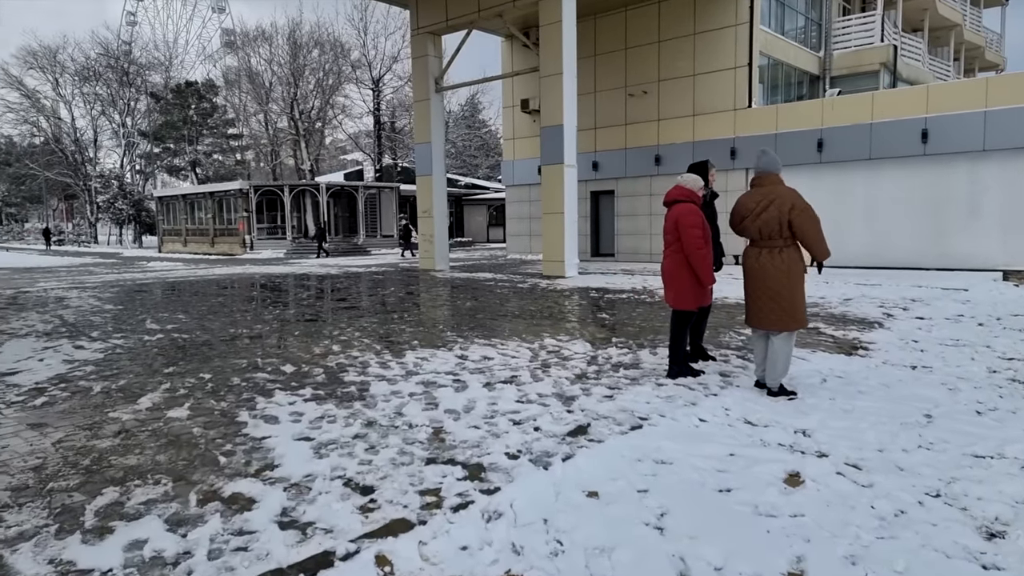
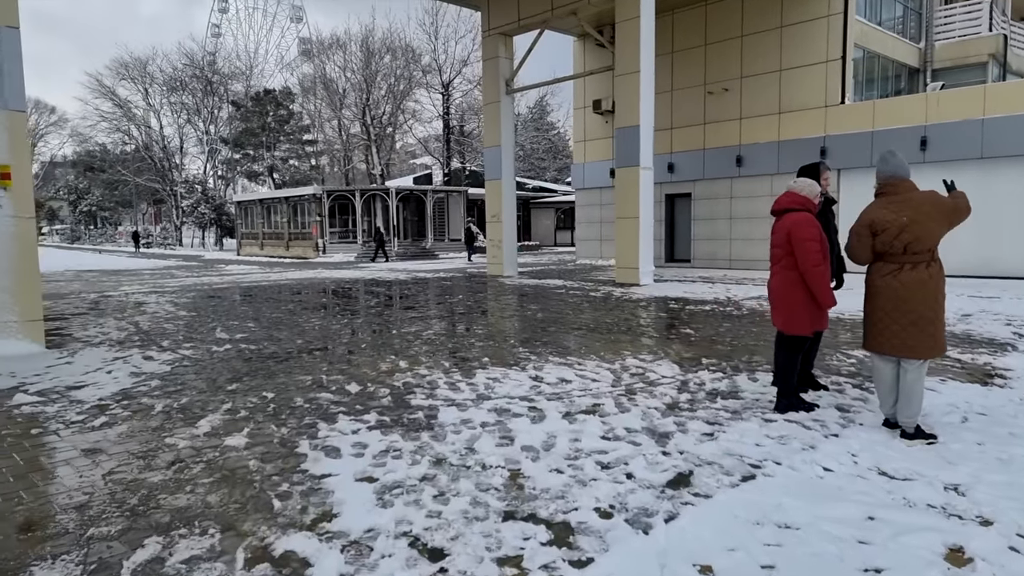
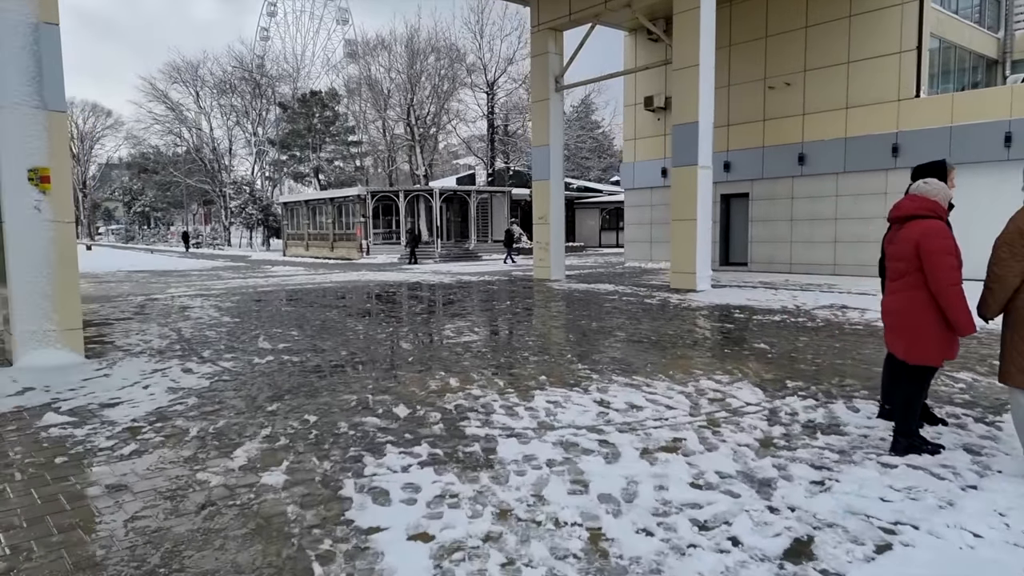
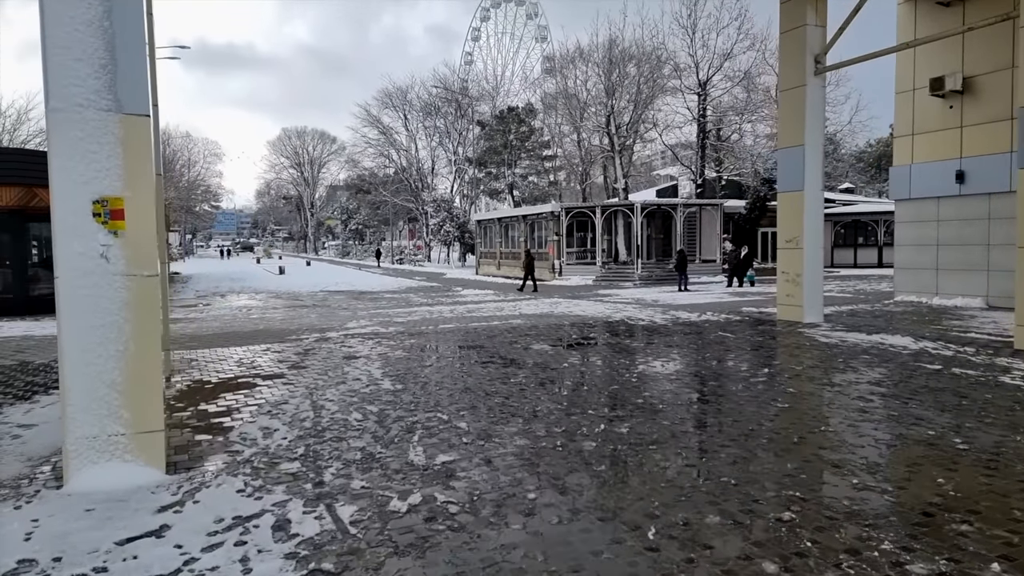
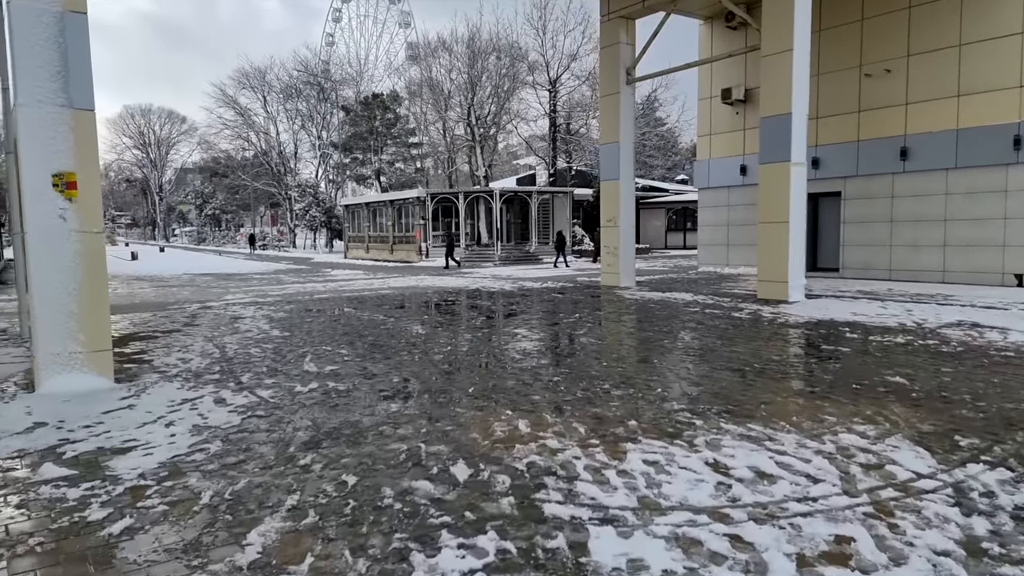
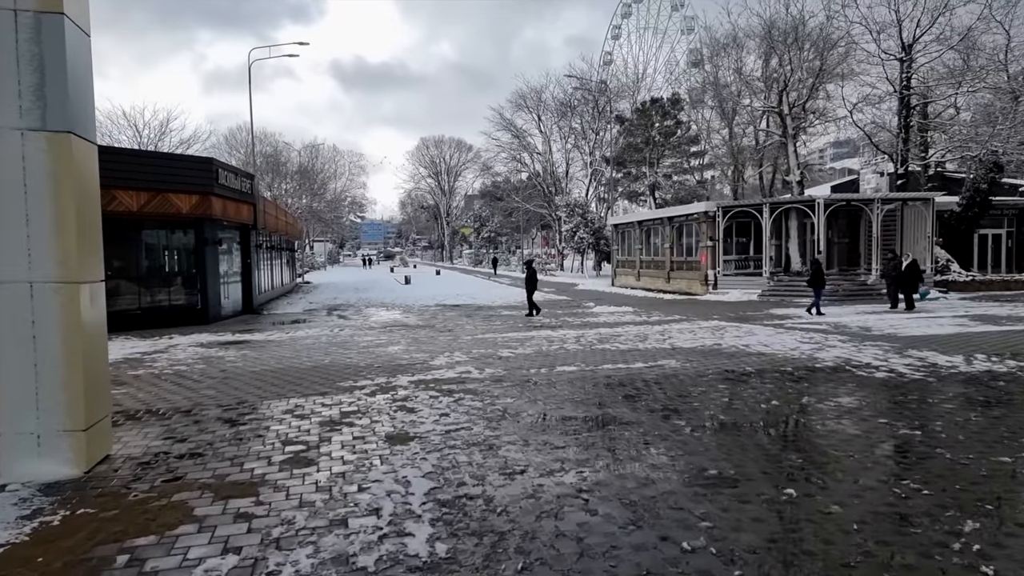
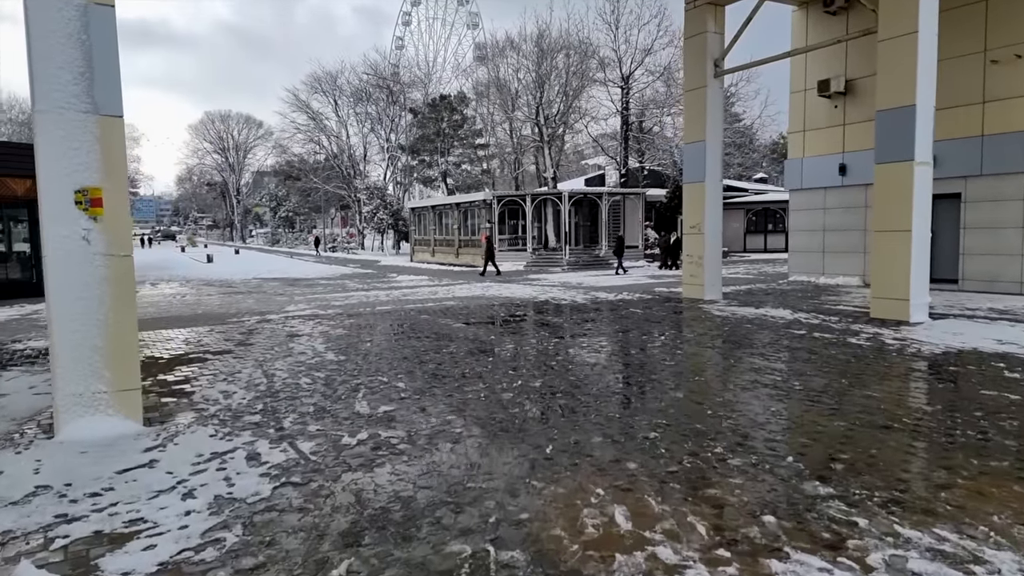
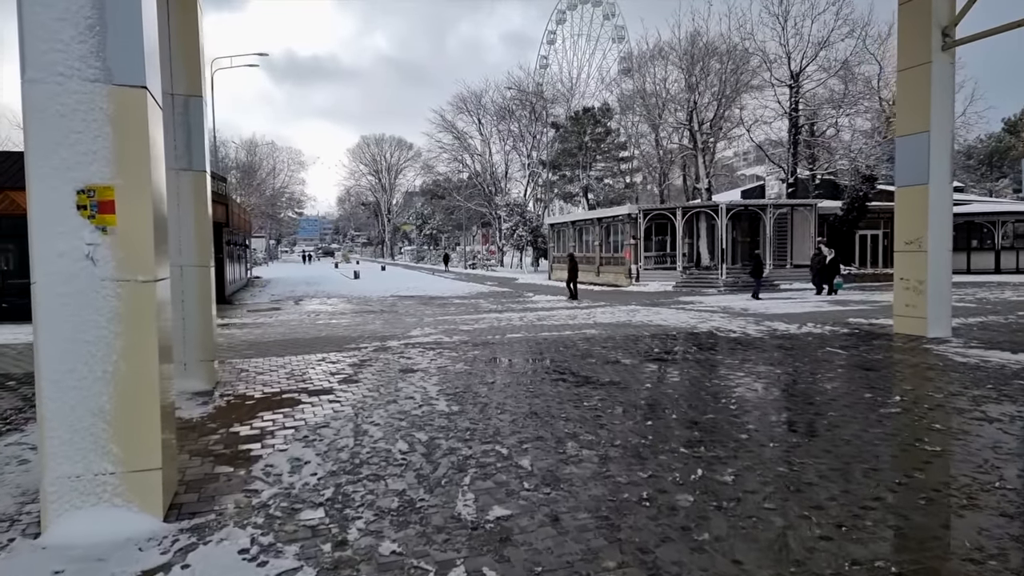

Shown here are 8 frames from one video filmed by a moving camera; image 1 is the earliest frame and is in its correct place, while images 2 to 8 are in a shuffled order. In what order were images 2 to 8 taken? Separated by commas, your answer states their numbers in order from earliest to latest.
2, 3, 5, 7, 4, 8, 6
